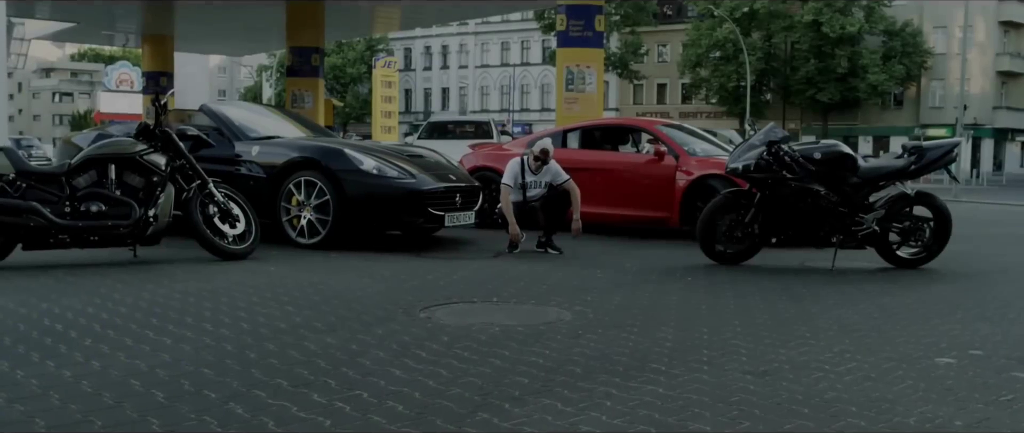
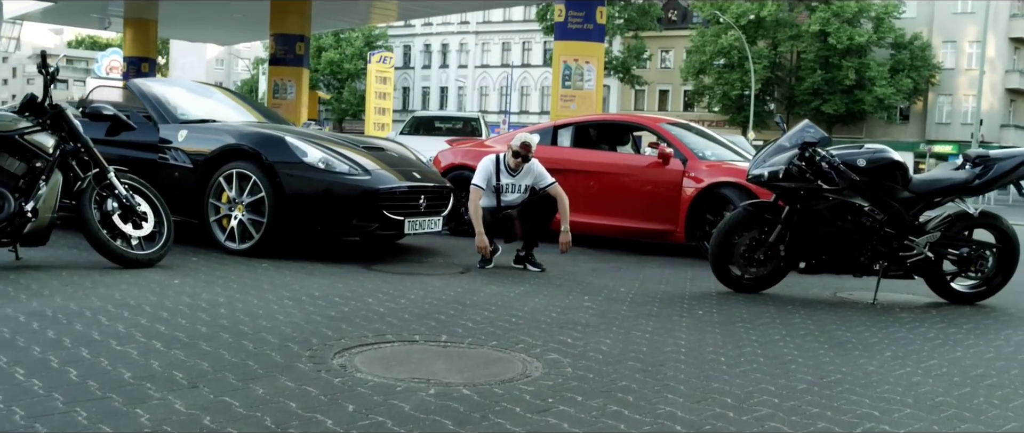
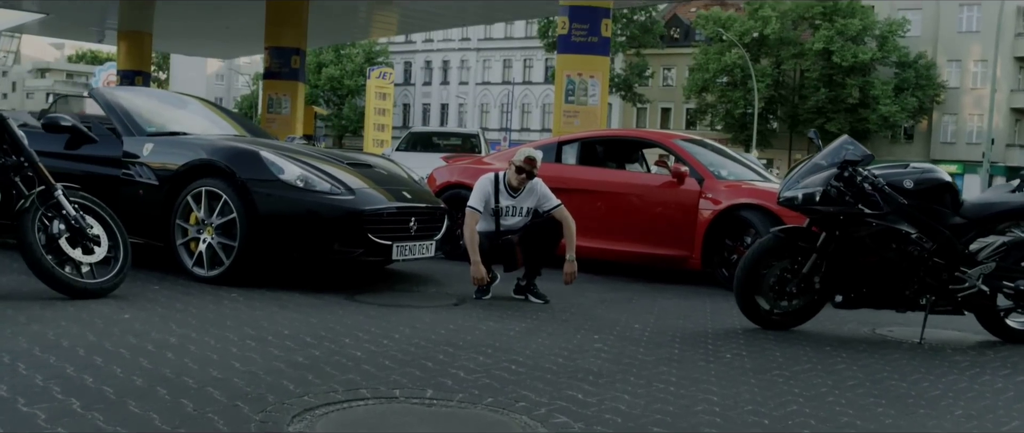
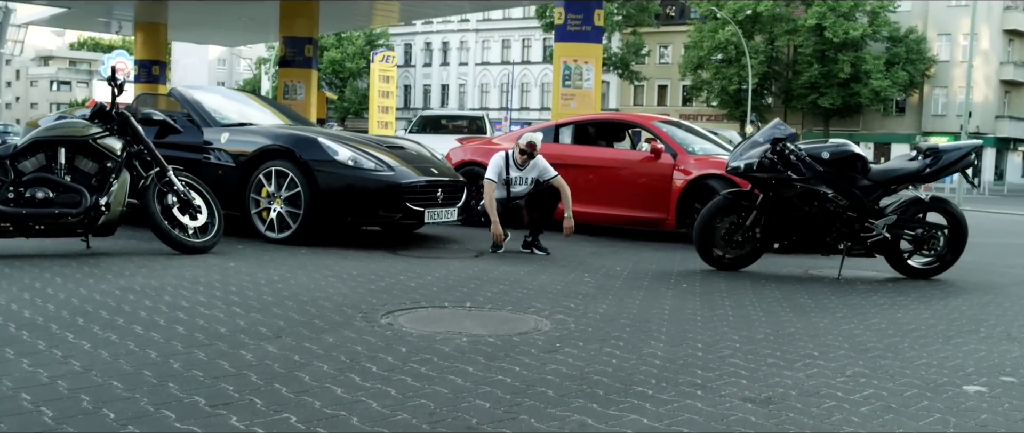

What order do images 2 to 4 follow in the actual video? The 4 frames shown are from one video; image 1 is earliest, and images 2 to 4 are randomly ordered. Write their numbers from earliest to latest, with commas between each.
4, 2, 3
